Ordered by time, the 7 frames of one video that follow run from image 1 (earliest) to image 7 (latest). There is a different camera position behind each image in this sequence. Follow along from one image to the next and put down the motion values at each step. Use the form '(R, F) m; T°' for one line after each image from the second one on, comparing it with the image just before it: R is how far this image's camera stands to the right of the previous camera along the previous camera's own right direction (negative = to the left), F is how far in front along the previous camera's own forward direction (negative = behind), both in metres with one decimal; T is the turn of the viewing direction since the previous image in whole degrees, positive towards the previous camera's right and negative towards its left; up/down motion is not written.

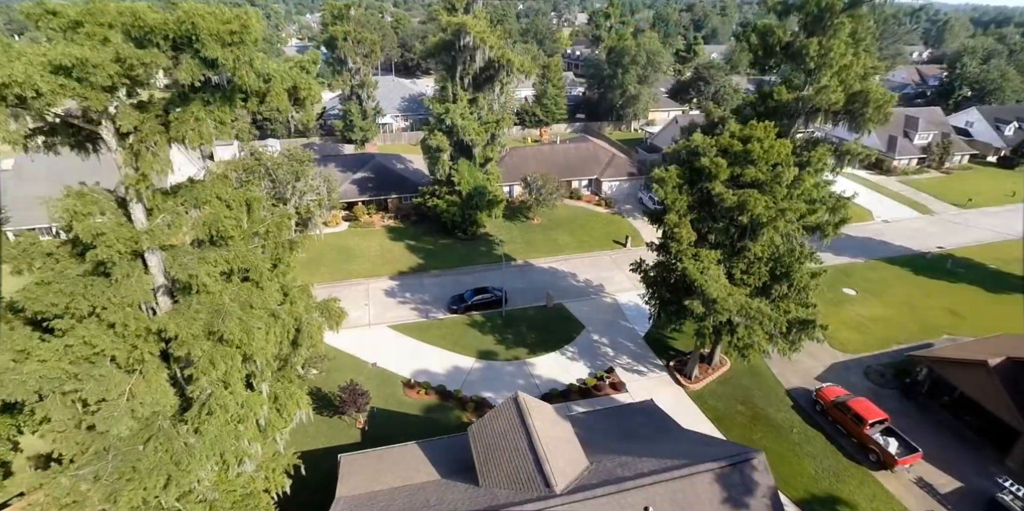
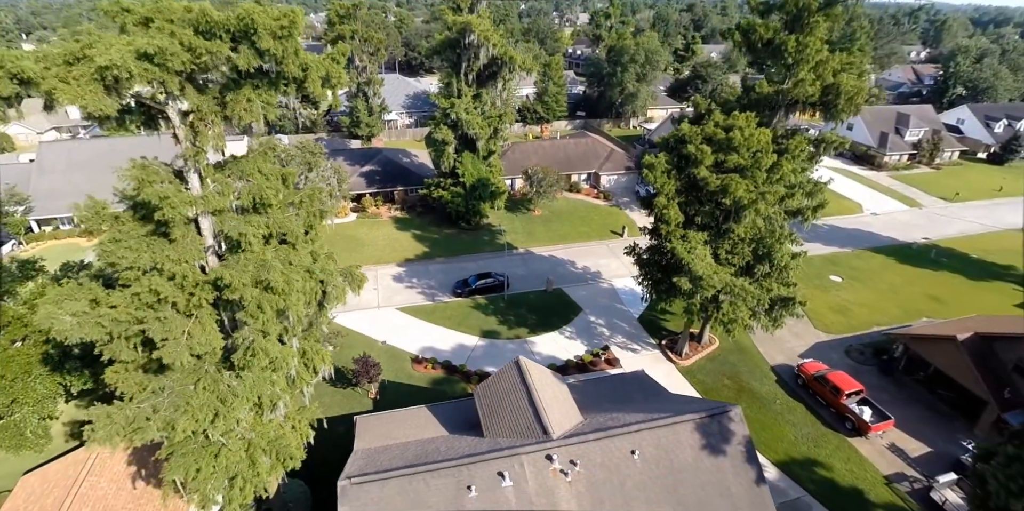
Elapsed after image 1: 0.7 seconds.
(0.0, -1.8) m; 0°
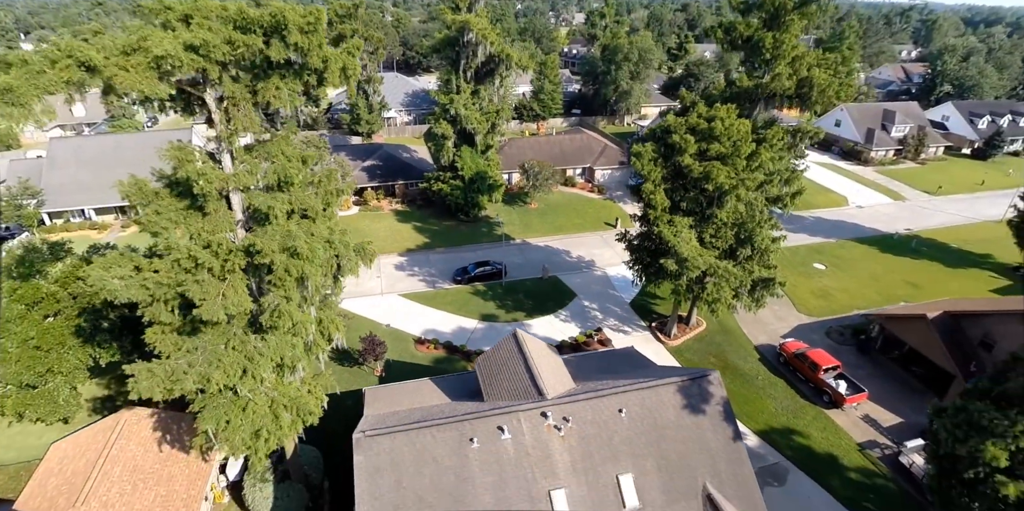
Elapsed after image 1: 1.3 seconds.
(0.0, -1.5) m; 0°
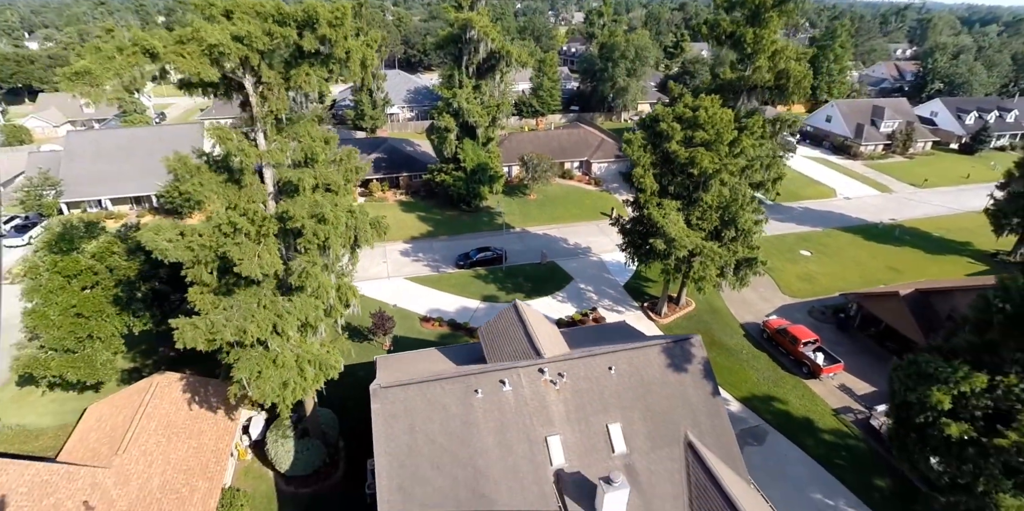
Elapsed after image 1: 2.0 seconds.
(0.0, -1.9) m; 0°
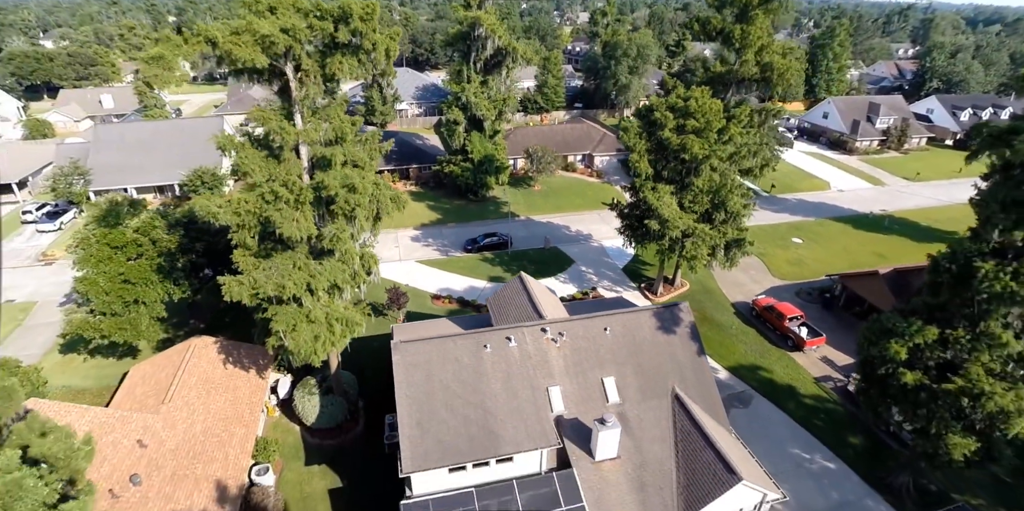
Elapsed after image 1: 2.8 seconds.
(0.0, -2.2) m; 0°
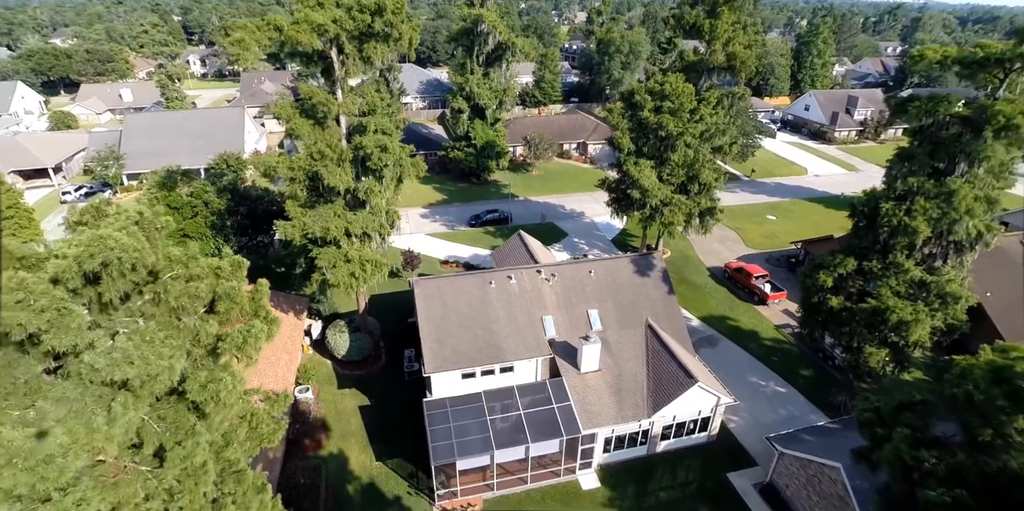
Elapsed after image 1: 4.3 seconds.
(-0.1, -4.2) m; 0°
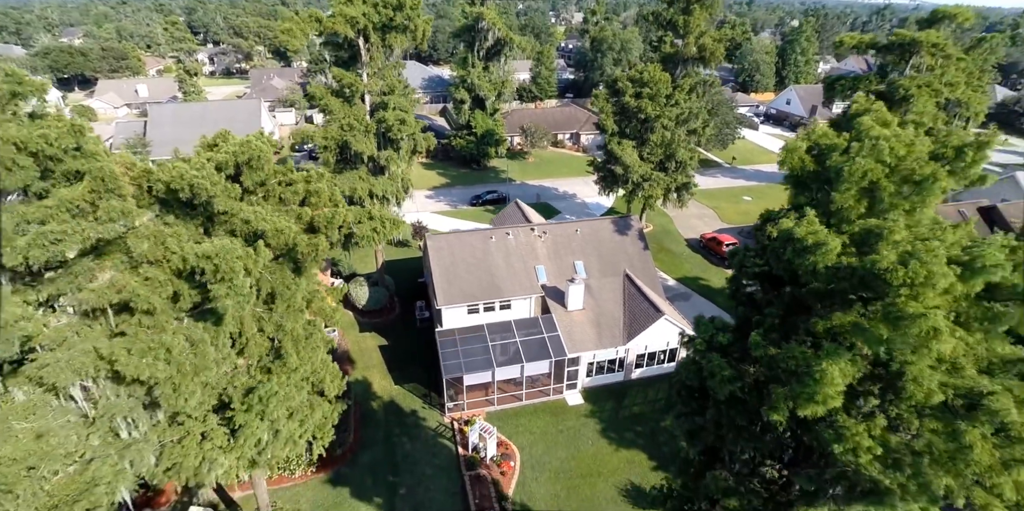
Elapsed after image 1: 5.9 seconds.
(0.0, -4.2) m; 0°
